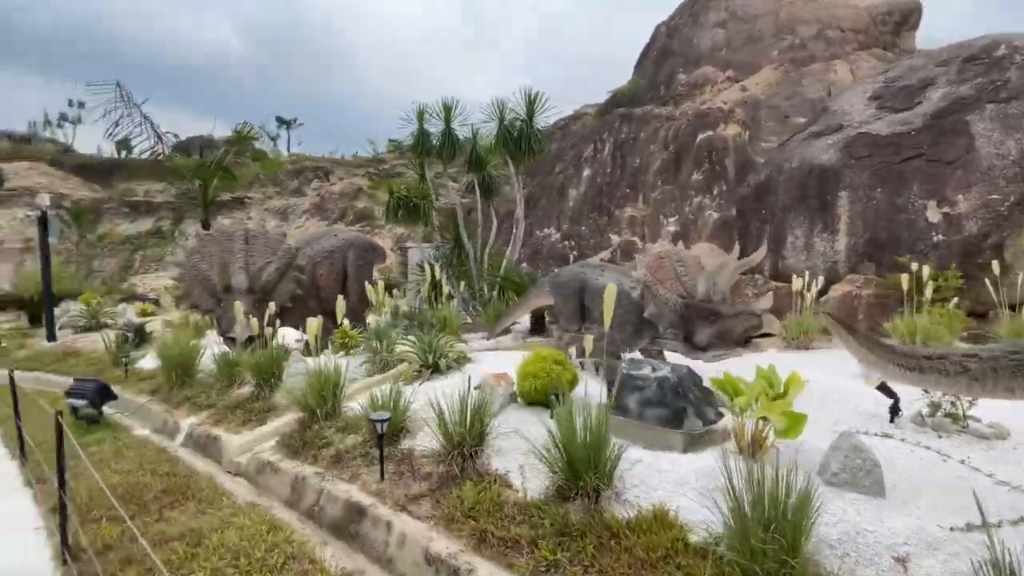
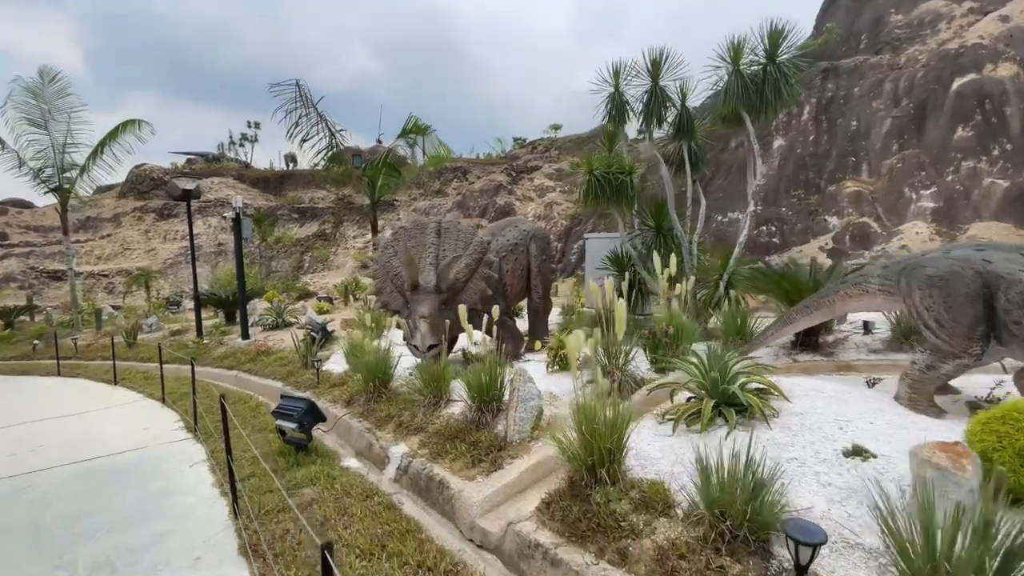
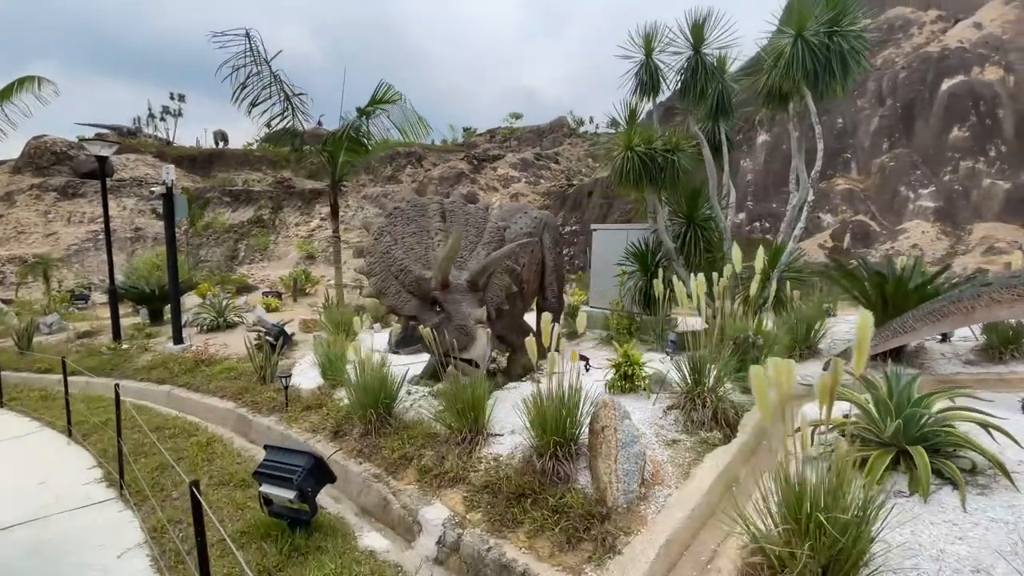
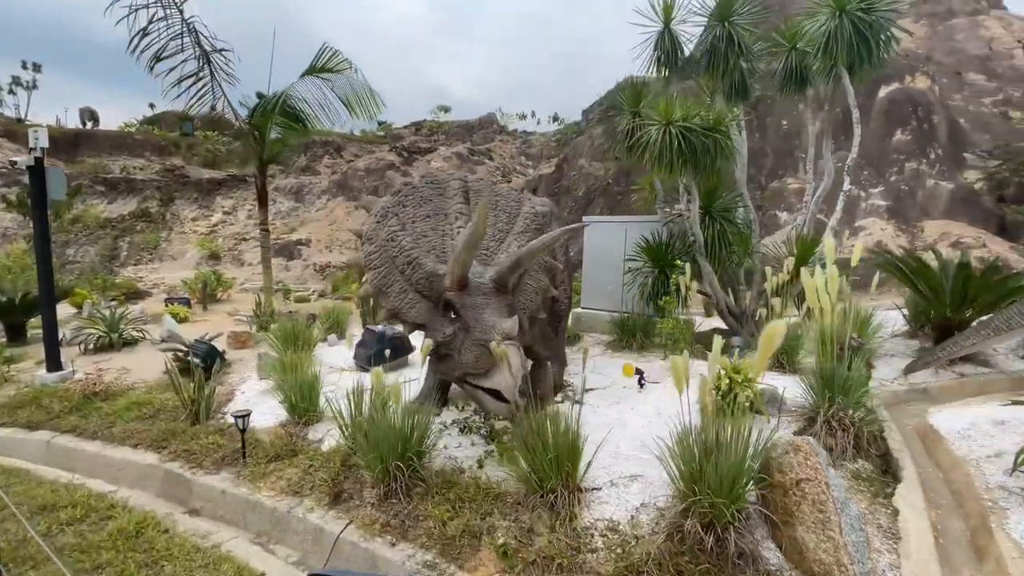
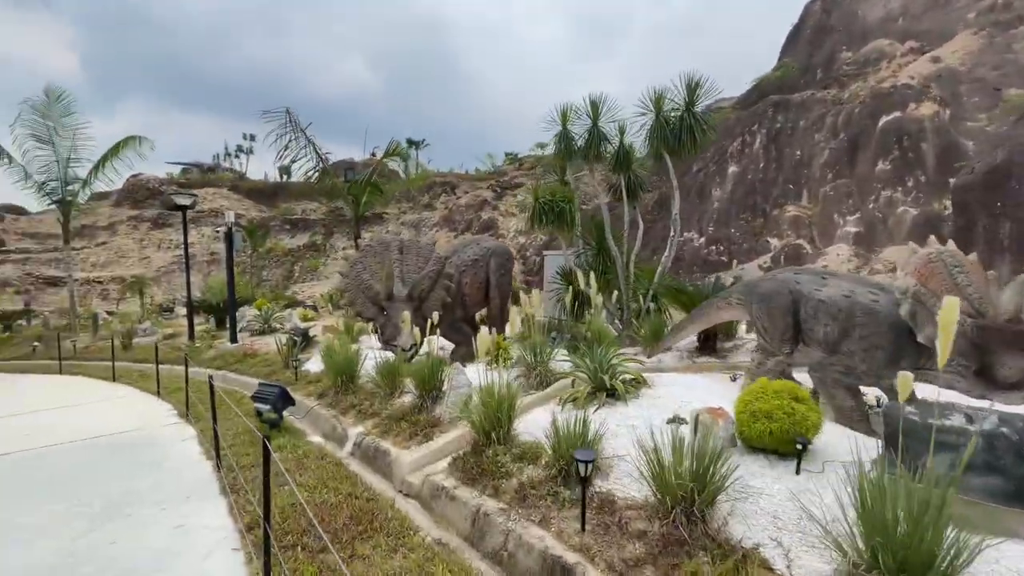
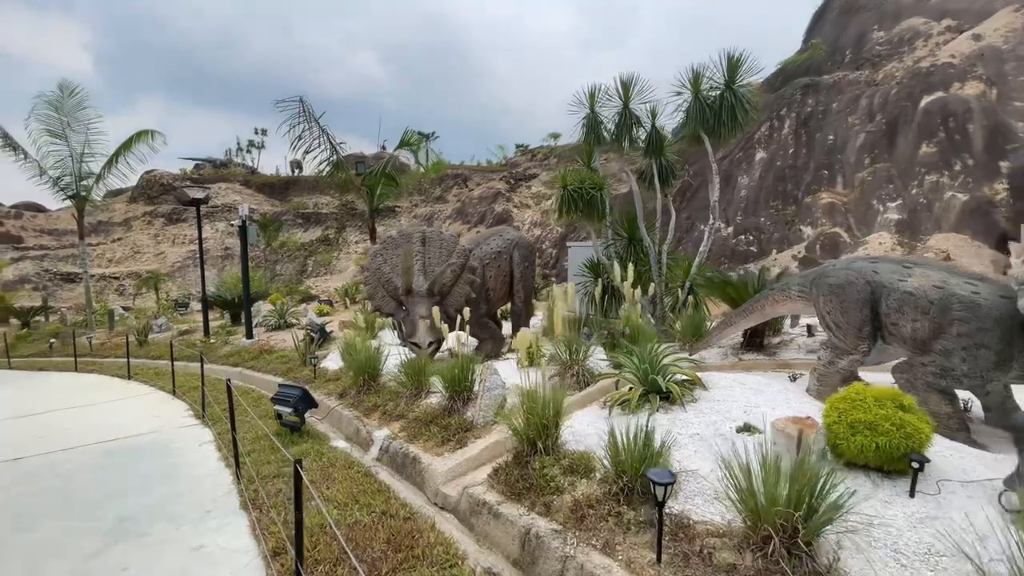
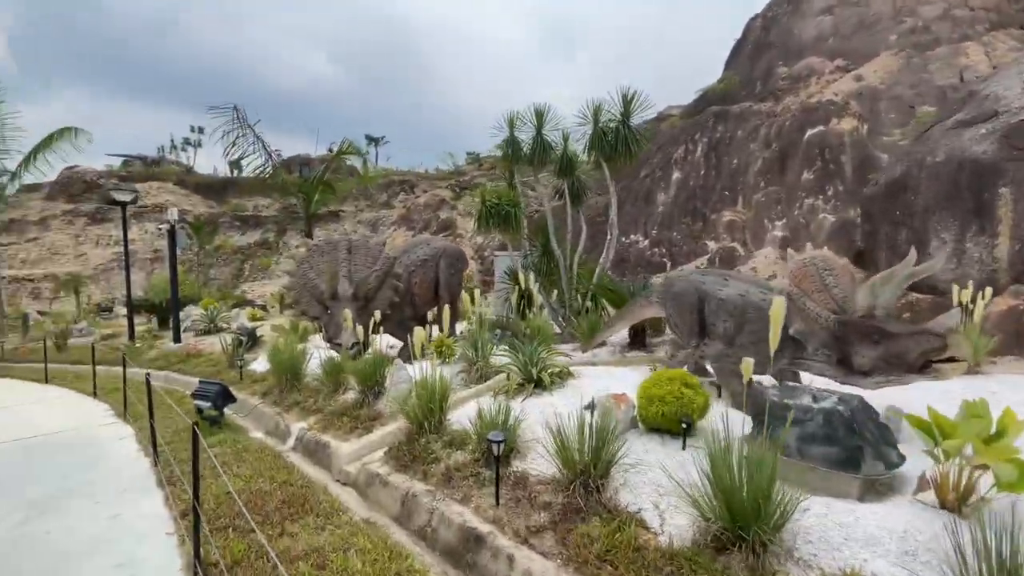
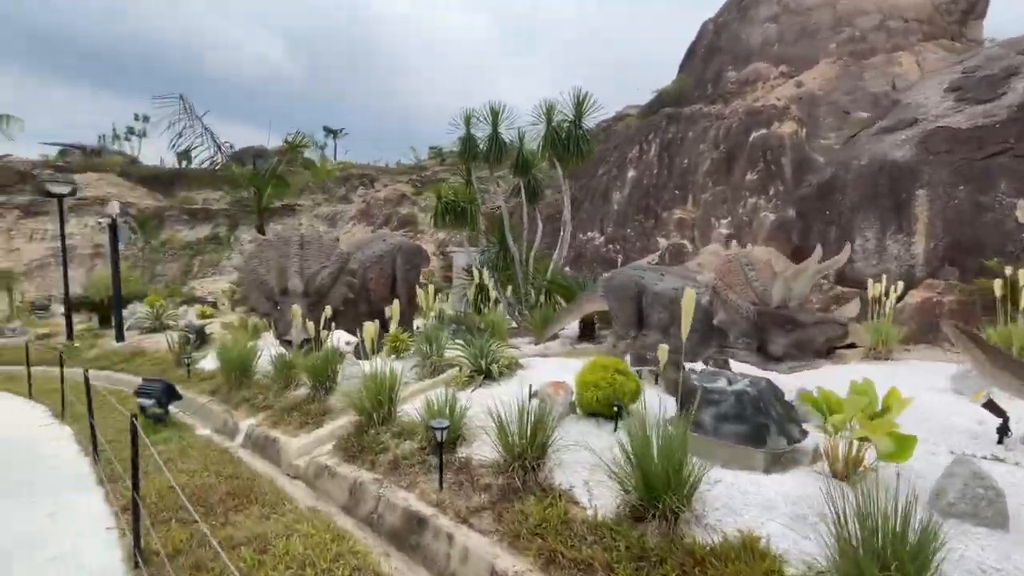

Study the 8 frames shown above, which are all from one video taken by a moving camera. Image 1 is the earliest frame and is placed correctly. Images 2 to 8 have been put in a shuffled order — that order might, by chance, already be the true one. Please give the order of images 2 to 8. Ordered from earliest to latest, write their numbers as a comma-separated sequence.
8, 7, 5, 6, 2, 3, 4
